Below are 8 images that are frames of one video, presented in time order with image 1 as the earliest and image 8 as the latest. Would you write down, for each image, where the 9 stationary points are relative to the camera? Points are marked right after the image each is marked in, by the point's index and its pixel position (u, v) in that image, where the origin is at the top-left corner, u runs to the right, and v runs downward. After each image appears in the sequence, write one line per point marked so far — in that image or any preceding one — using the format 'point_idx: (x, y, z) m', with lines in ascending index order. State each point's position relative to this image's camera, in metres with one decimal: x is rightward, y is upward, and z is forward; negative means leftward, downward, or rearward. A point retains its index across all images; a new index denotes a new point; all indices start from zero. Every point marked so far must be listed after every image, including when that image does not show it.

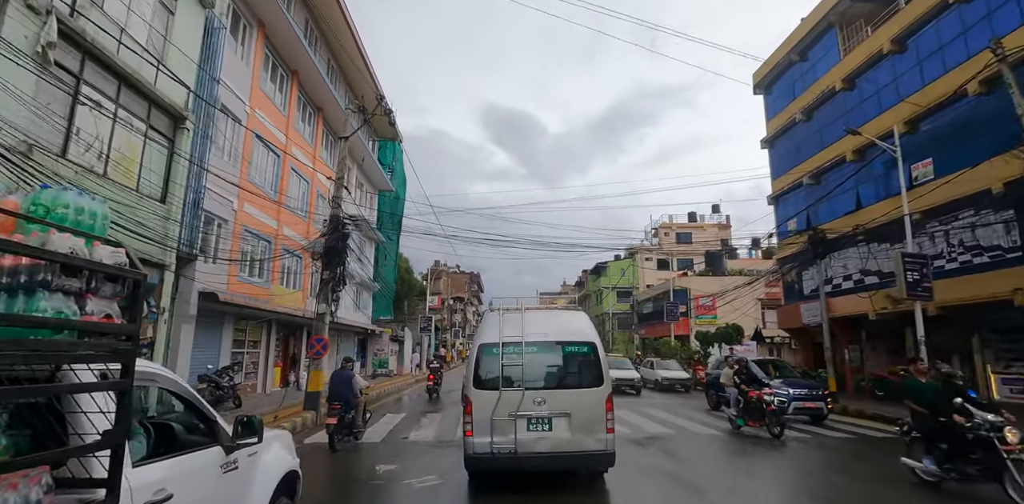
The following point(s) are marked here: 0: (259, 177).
0: (-7.3, +2.2, +15.1) m
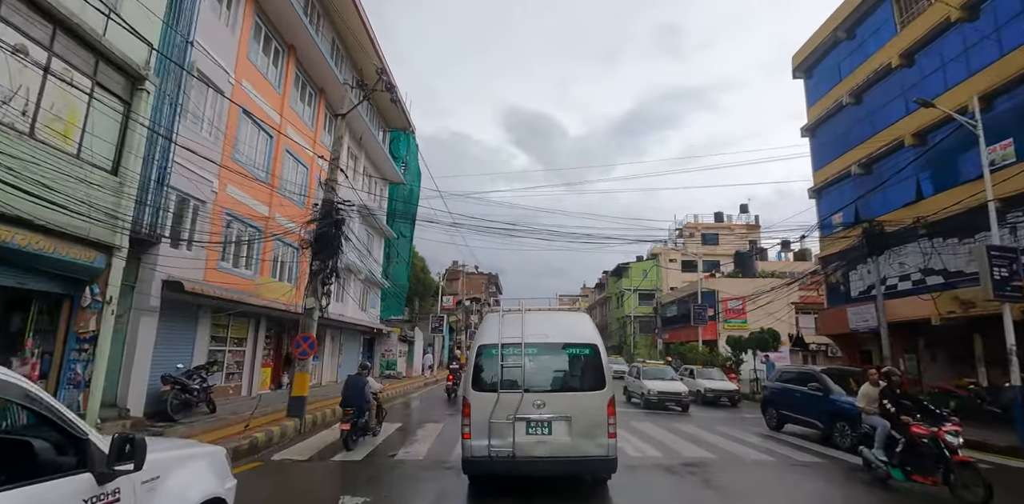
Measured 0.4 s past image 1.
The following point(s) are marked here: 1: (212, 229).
0: (-6.9, +2.5, +13.7) m
1: (-6.8, +0.5, +12.0) m
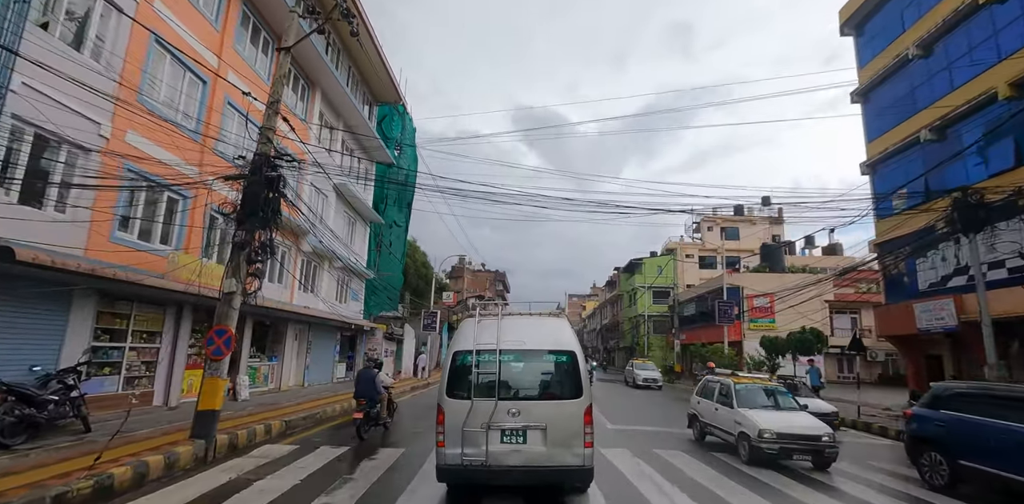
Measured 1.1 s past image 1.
0: (-7.1, +3.1, +10.7) m
1: (-7.1, +1.1, +9.0) m
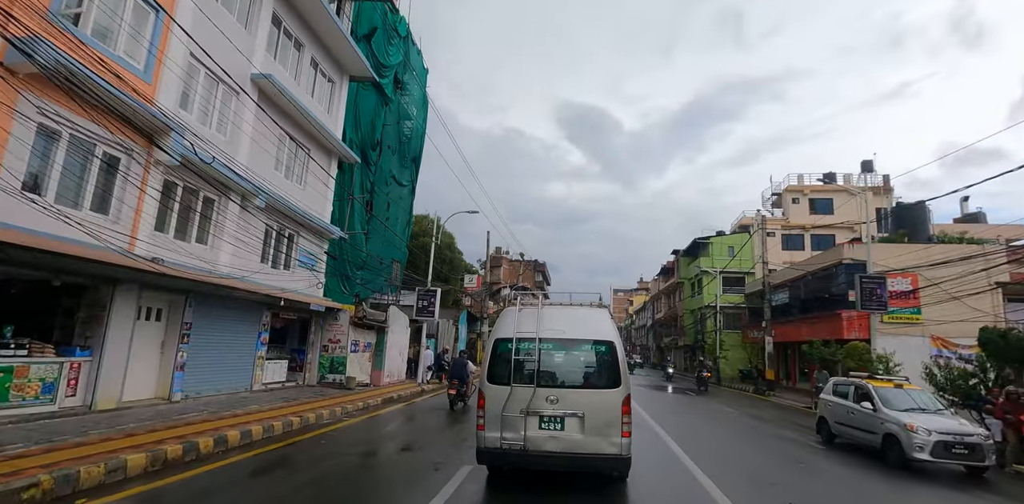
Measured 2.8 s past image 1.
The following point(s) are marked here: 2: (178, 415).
0: (-7.3, +4.7, +3.4) m
1: (-7.4, +2.7, +1.7) m
2: (-5.9, -2.9, +9.3) m
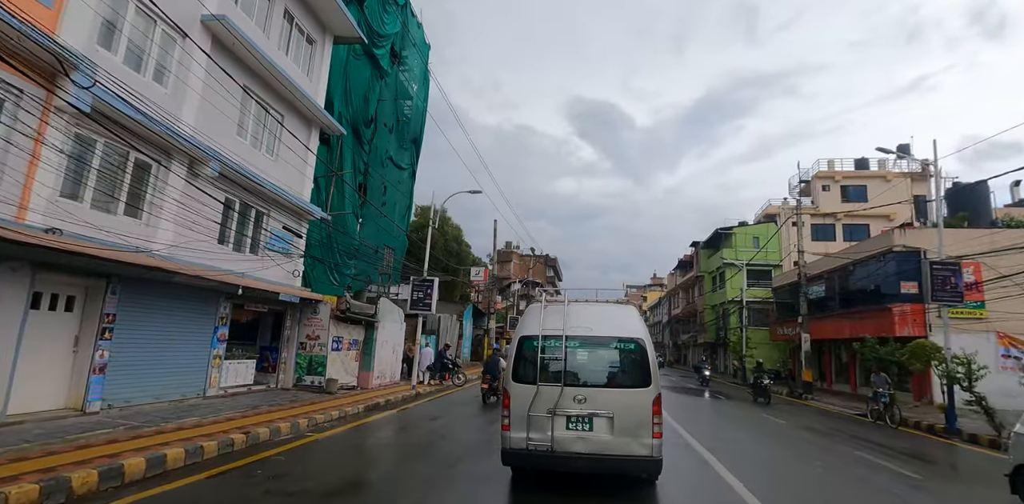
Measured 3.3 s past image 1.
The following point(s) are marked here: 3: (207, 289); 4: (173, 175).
0: (-7.4, +5.1, +1.3) m
1: (-7.6, +3.1, -0.4) m
2: (-5.9, -2.5, +7.2) m
3: (-6.2, -0.7, +10.6) m
4: (-6.2, +1.4, +9.6) m
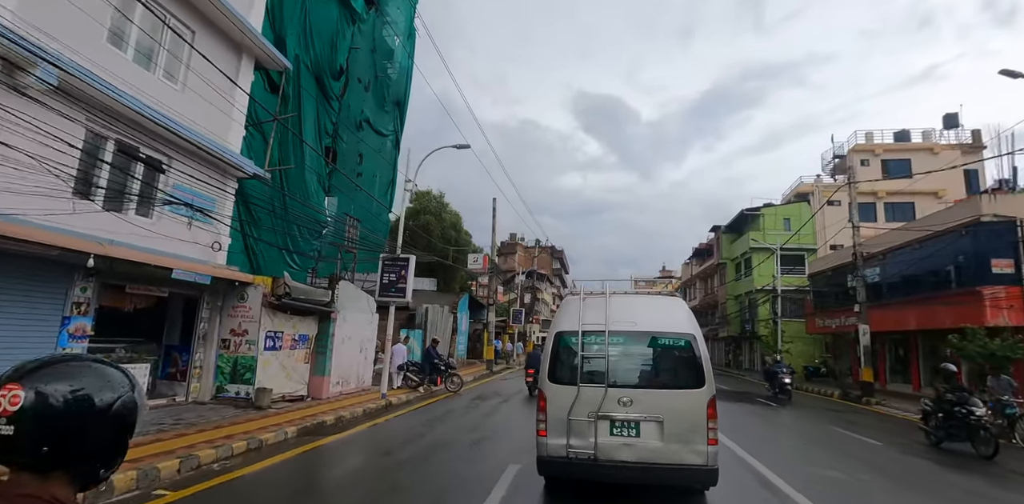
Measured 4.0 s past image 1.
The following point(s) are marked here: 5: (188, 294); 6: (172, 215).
0: (-7.7, +5.6, -2.2) m
1: (-7.8, +3.6, -3.9) m
2: (-6.0, -1.9, +3.7) m
3: (-6.3, -0.1, +7.1) m
4: (-6.4, +2.0, +6.1) m
5: (-6.0, -0.7, +9.6) m
6: (-6.0, +0.7, +9.3) m
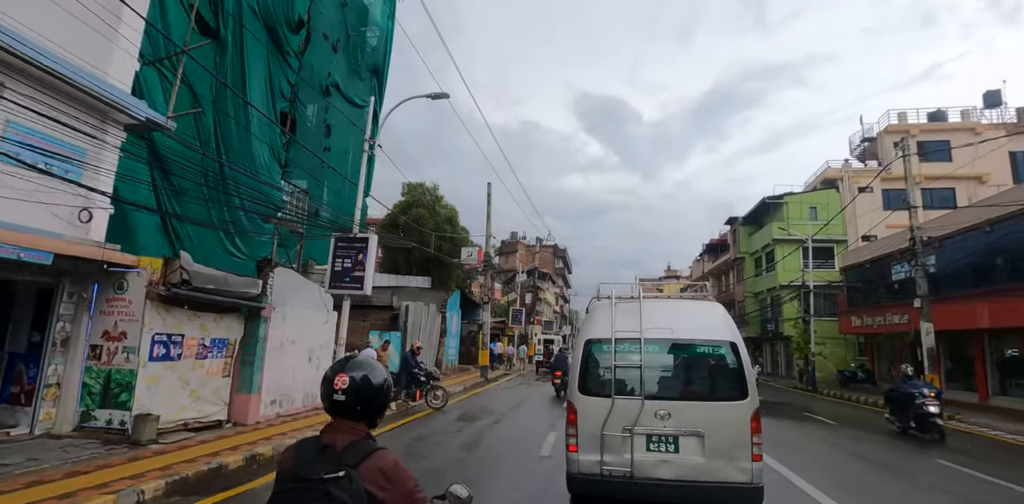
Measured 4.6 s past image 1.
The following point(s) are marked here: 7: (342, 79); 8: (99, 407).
0: (-8.0, +6.0, -5.0) m
1: (-8.1, +4.0, -6.8) m
2: (-6.2, -1.4, +0.8) m
3: (-6.5, +0.3, +4.2) m
4: (-6.6, +2.4, +3.2) m
5: (-6.2, -0.3, +6.7) m
6: (-6.2, +1.1, +6.4) m
7: (-5.5, +5.4, +16.8) m
8: (-5.6, -2.1, +7.1) m
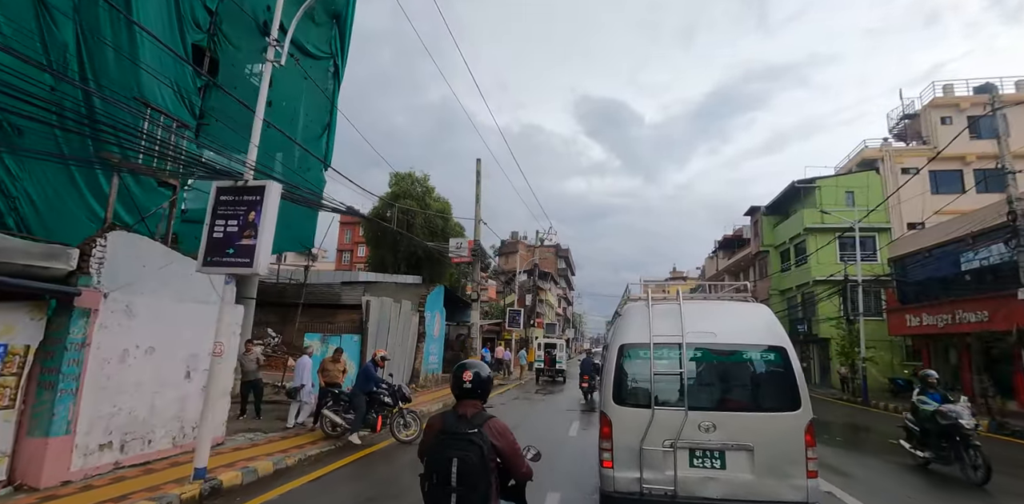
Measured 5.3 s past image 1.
0: (-8.4, +6.6, -8.4) m
1: (-8.5, +4.7, -10.1) m
2: (-6.5, -0.9, -2.6) m
3: (-6.8, +0.8, +0.8) m
4: (-6.9, +3.0, -0.2) m
5: (-6.5, +0.2, +3.3) m
6: (-6.5, +1.6, +3.0) m
7: (-5.8, +5.9, +13.5) m
8: (-5.8, -1.6, +3.7) m
